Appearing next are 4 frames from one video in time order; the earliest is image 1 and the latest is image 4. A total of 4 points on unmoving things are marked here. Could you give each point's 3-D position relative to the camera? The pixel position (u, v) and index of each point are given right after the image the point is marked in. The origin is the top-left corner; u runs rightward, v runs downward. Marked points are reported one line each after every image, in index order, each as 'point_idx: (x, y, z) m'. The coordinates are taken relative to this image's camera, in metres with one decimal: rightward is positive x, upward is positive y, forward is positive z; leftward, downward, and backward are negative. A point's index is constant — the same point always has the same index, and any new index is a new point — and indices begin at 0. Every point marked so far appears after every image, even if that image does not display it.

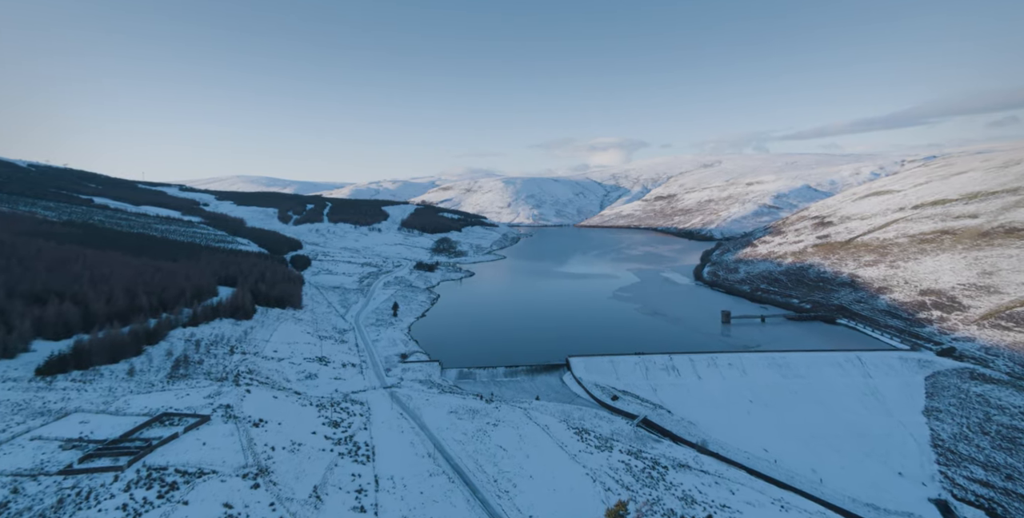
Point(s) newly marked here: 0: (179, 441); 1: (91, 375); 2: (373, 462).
0: (-10.4, -5.7, +15.6) m
1: (-16.3, -4.5, +19.3) m
2: (-5.0, -7.3, +18.1) m
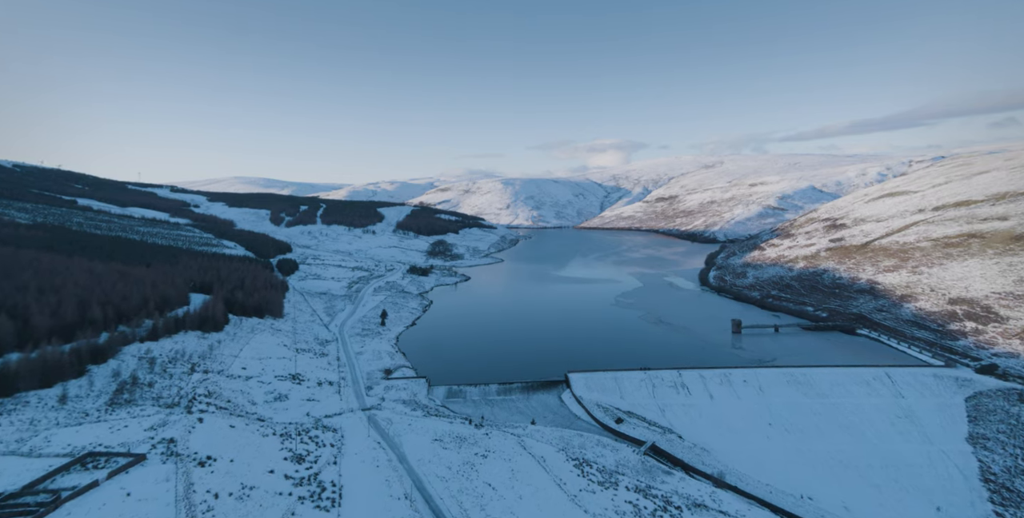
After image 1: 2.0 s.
0: (-10.7, -6.0, +12.9) m
1: (-16.6, -4.8, +16.7) m
2: (-5.4, -7.7, +15.4) m
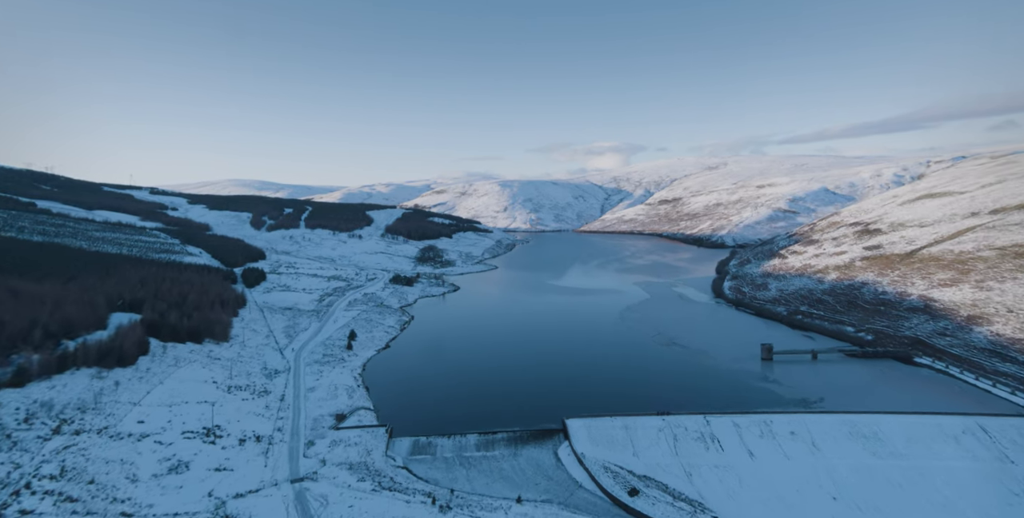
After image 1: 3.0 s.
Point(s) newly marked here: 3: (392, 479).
0: (-11.4, -6.7, +7.0) m
1: (-17.3, -5.5, +10.8) m
2: (-6.1, -8.3, +9.5) m
3: (-4.5, -8.1, +18.5) m
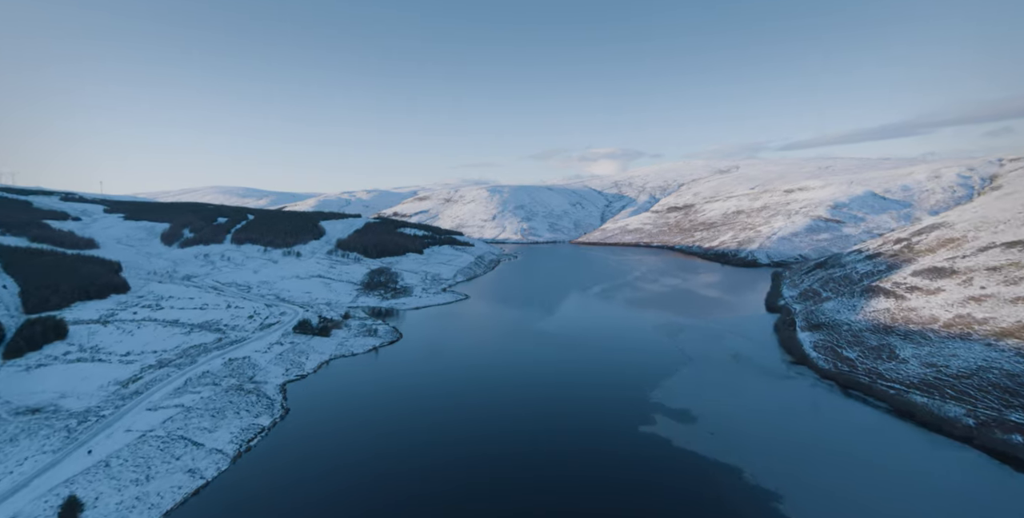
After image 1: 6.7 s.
0: (-13.8, -8.8, -12.7) m
1: (-19.8, -7.7, -9.0) m
2: (-8.5, -10.5, -10.2) m
3: (-7.0, -10.3, -1.2) m
